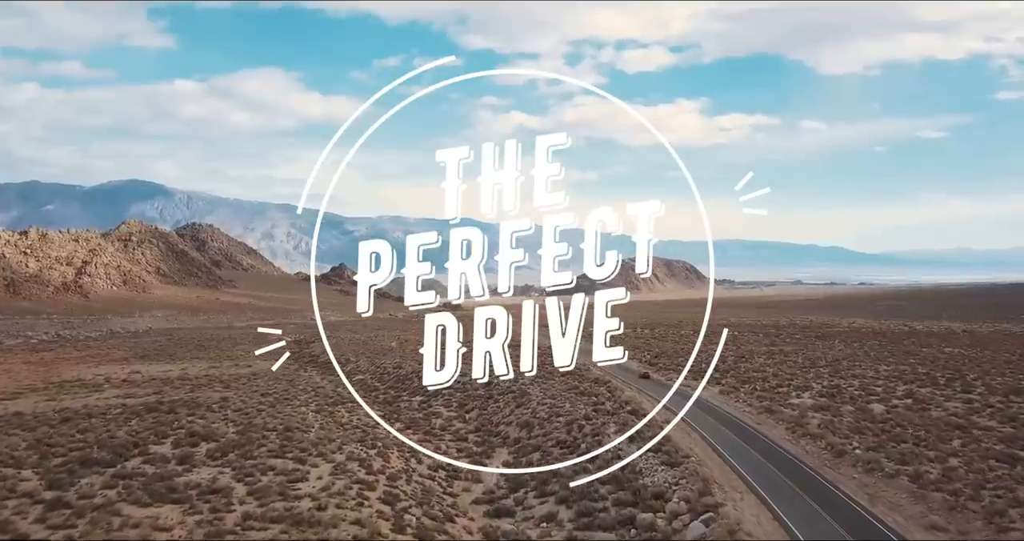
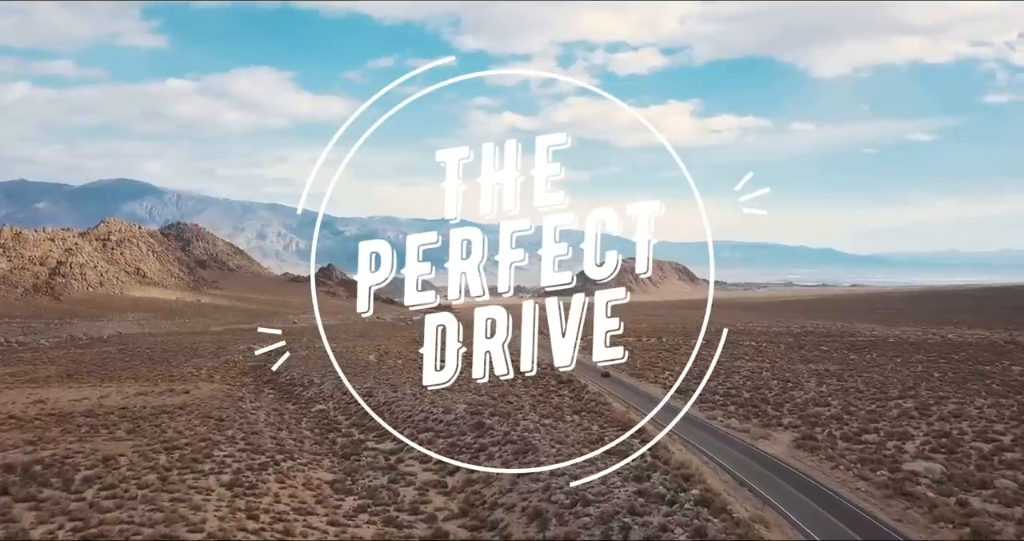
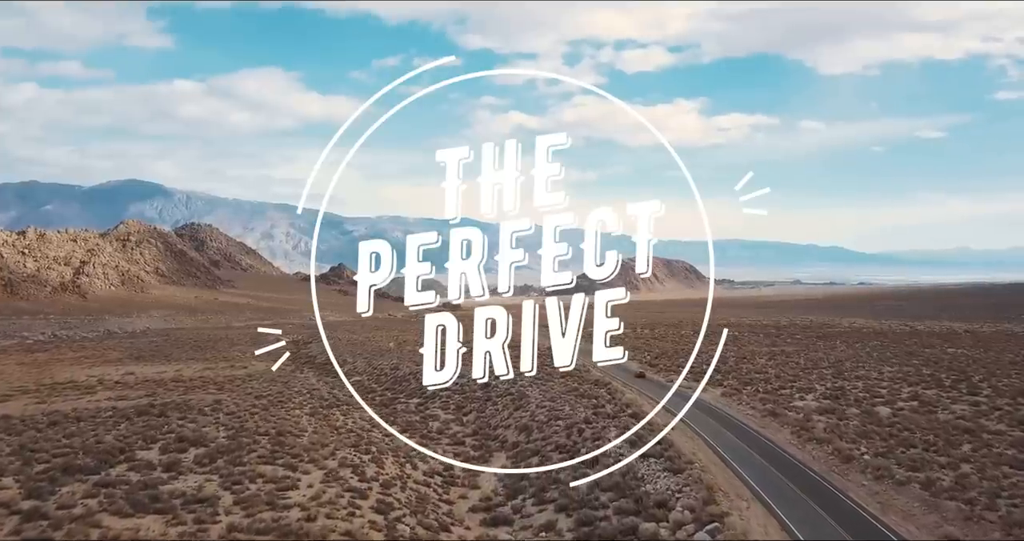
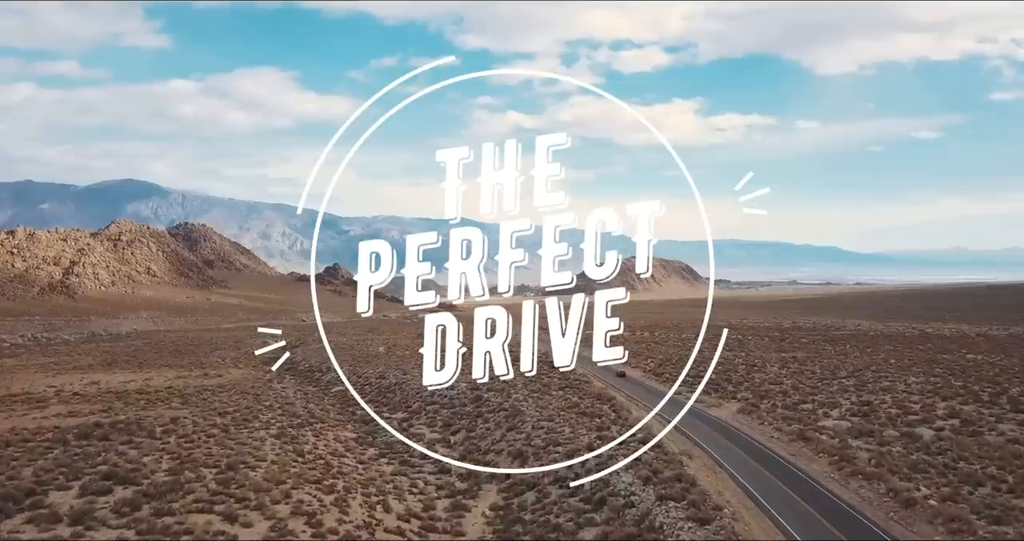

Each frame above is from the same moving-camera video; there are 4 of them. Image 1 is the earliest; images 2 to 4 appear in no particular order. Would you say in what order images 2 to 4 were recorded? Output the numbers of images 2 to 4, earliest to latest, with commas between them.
3, 4, 2
